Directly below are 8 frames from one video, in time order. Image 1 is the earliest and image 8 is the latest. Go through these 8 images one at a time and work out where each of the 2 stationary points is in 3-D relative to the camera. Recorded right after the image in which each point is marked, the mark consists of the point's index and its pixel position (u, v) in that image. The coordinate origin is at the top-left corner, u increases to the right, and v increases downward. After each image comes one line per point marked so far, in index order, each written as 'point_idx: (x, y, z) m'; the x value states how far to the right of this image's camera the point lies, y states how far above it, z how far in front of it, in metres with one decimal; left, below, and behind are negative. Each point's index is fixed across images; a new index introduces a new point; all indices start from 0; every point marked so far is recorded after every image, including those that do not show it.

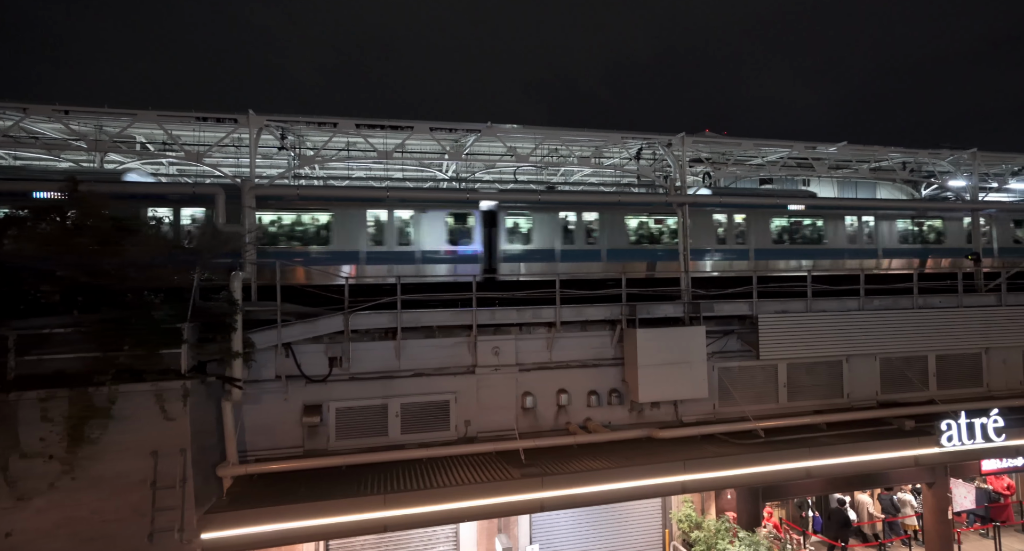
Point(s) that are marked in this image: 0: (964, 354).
0: (+9.7, -1.7, +13.7) m
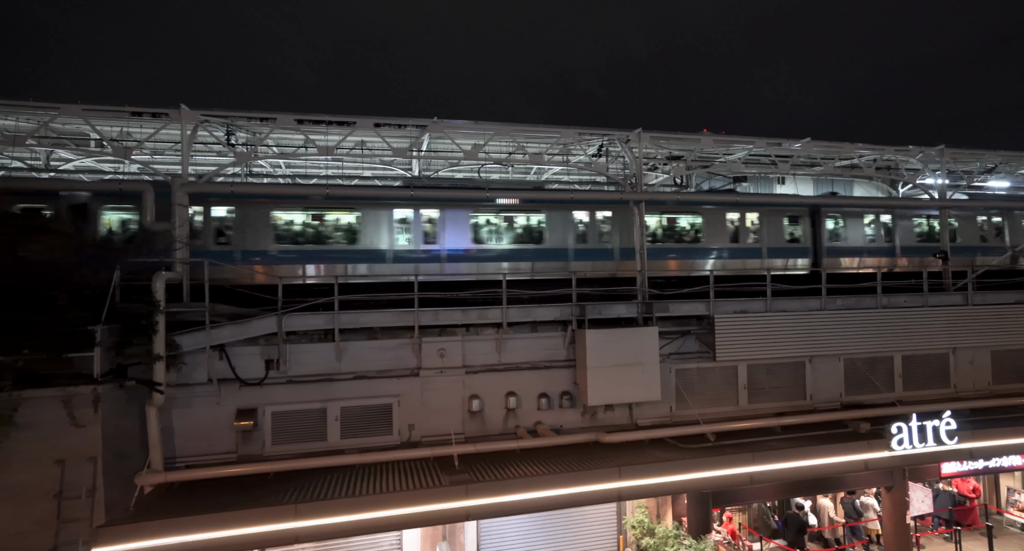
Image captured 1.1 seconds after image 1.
0: (+8.8, -1.6, +13.4) m
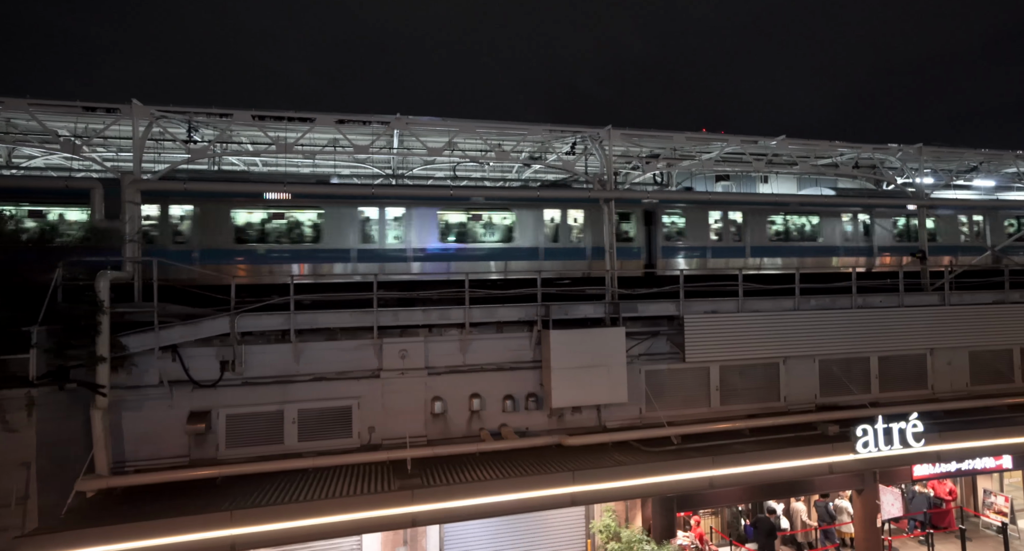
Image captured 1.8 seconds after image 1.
0: (+8.2, -1.6, +13.2) m
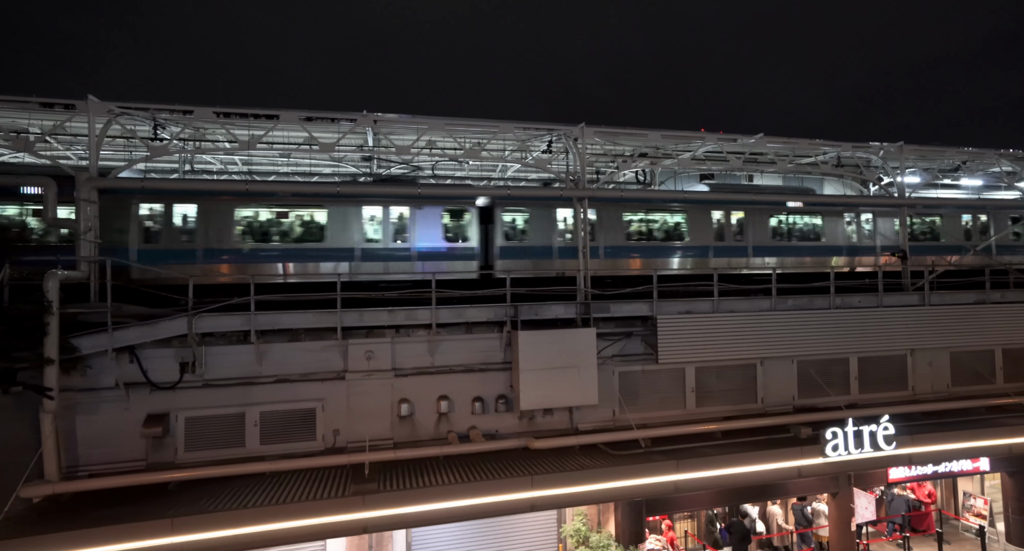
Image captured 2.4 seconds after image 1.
0: (+7.7, -1.6, +13.1) m
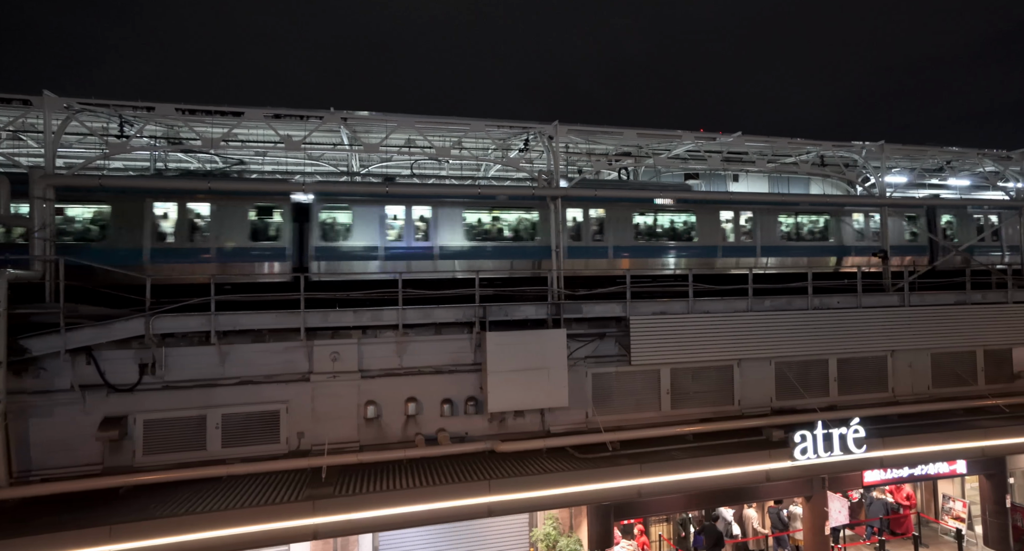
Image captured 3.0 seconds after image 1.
0: (+7.1, -1.6, +12.9) m
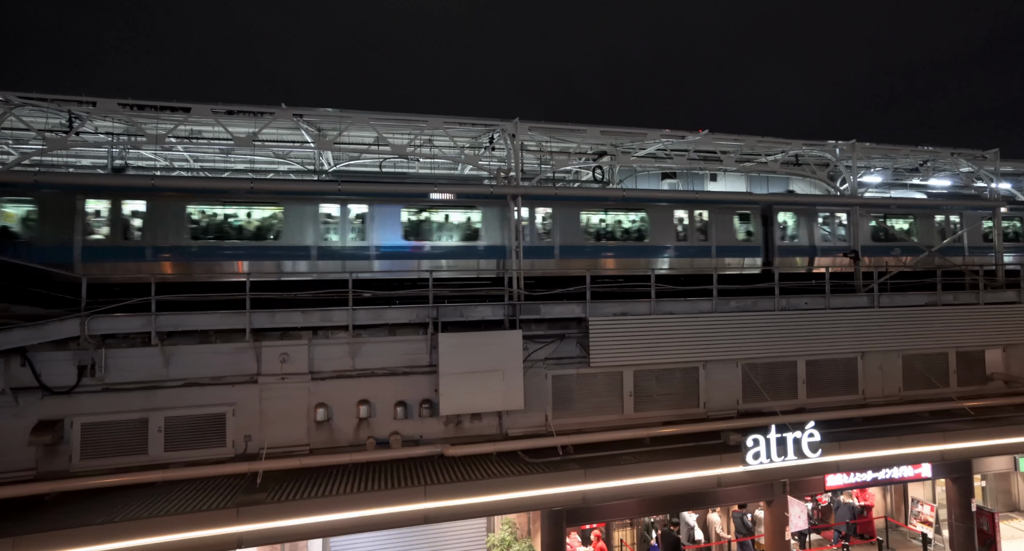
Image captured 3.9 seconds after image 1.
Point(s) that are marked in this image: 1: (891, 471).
0: (+6.4, -1.6, +12.8) m
1: (+6.1, -3.1, +10.3) m
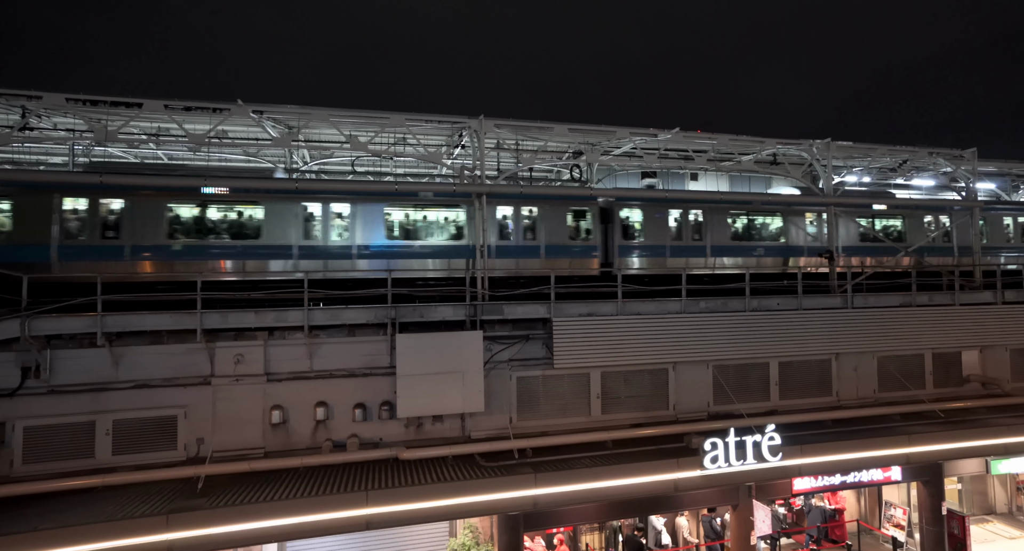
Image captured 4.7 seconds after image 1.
0: (+5.8, -1.6, +12.6) m
1: (+5.5, -3.1, +10.1) m
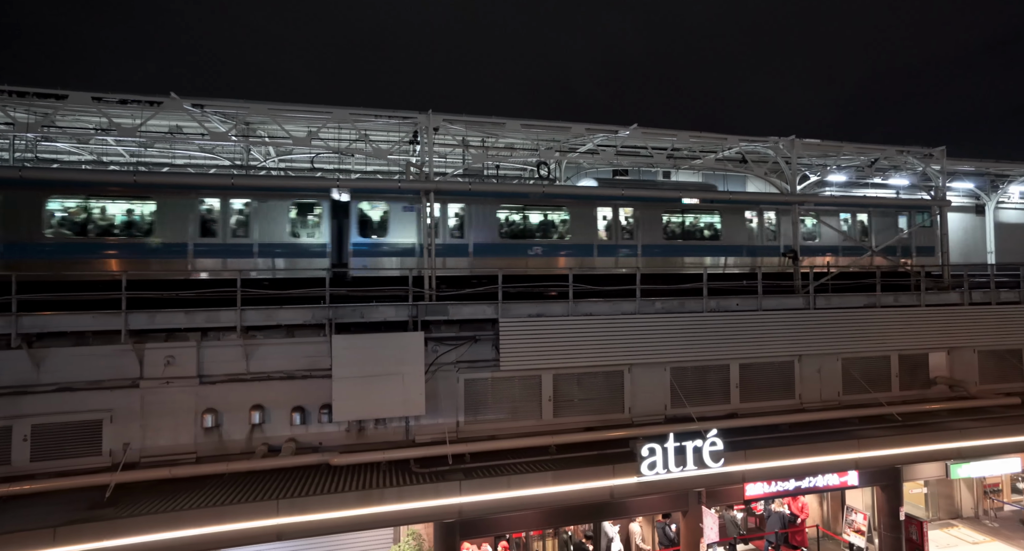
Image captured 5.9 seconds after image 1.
0: (+4.9, -1.6, +12.3) m
1: (+4.6, -3.1, +9.8) m
